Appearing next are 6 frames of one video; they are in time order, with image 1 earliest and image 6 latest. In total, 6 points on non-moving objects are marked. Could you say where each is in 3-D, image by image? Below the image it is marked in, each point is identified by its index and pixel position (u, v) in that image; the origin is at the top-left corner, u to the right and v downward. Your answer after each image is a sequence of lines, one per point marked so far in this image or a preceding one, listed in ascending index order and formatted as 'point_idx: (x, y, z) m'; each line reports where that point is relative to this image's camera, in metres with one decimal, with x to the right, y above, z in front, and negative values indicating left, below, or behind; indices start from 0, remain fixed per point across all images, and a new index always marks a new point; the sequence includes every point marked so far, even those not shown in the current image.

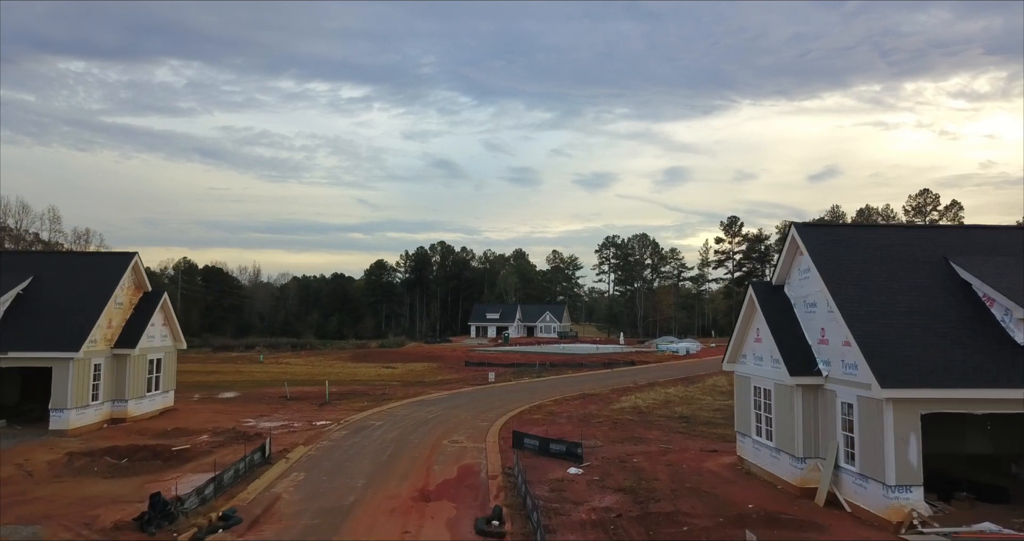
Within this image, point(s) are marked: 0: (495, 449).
0: (-0.5, -4.9, +17.3) m
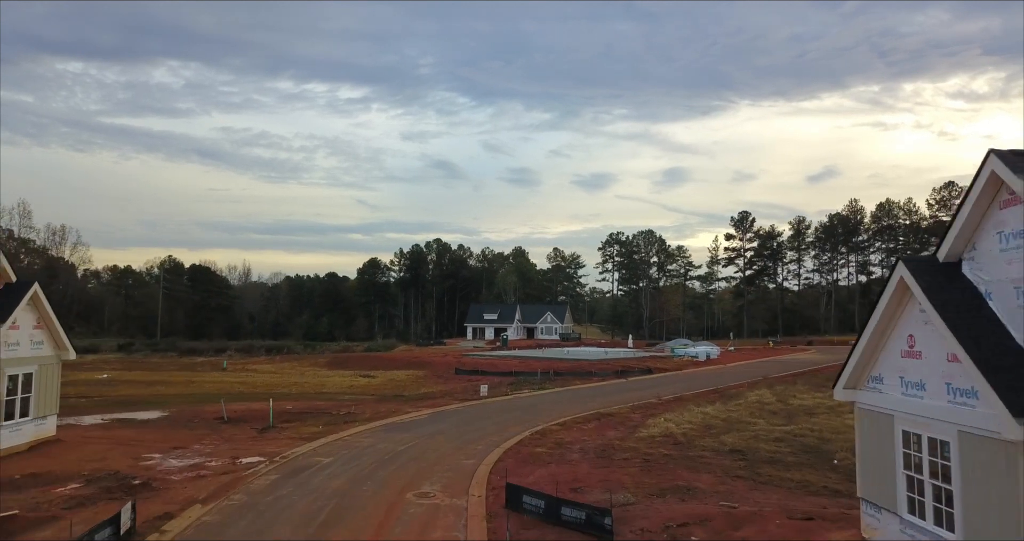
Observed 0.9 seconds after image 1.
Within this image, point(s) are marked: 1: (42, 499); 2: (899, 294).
0: (-0.6, -4.5, +11.9) m
1: (-9.2, -4.4, +12.3) m
2: (+5.1, -0.3, +8.3) m
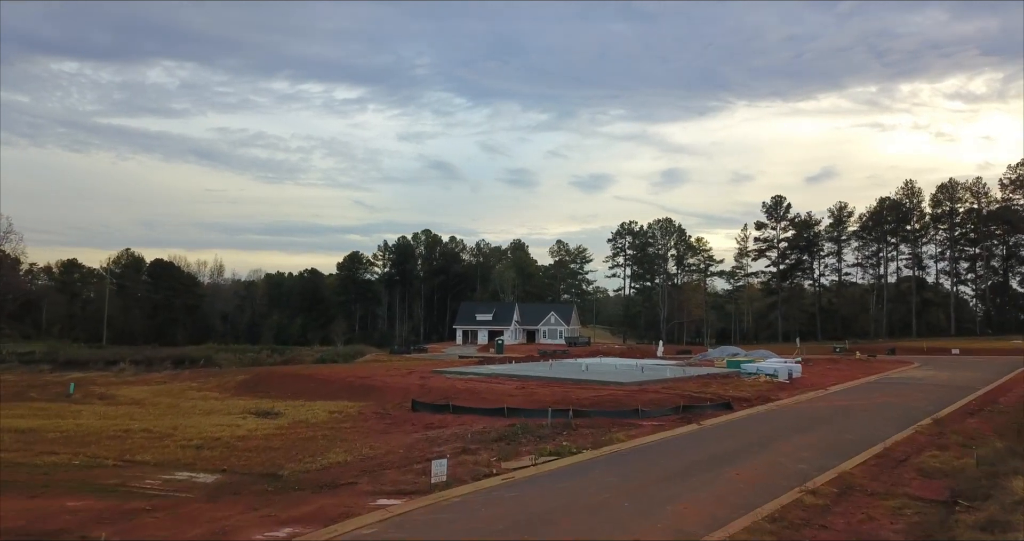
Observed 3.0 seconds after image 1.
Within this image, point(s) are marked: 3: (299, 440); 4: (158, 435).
0: (-0.8, -3.5, -1.6) m
1: (-9.4, -3.4, -1.2) m
2: (+4.9, +0.7, -5.2) m
3: (-6.0, -4.6, +17.4) m
4: (-10.1, -4.6, +17.6) m
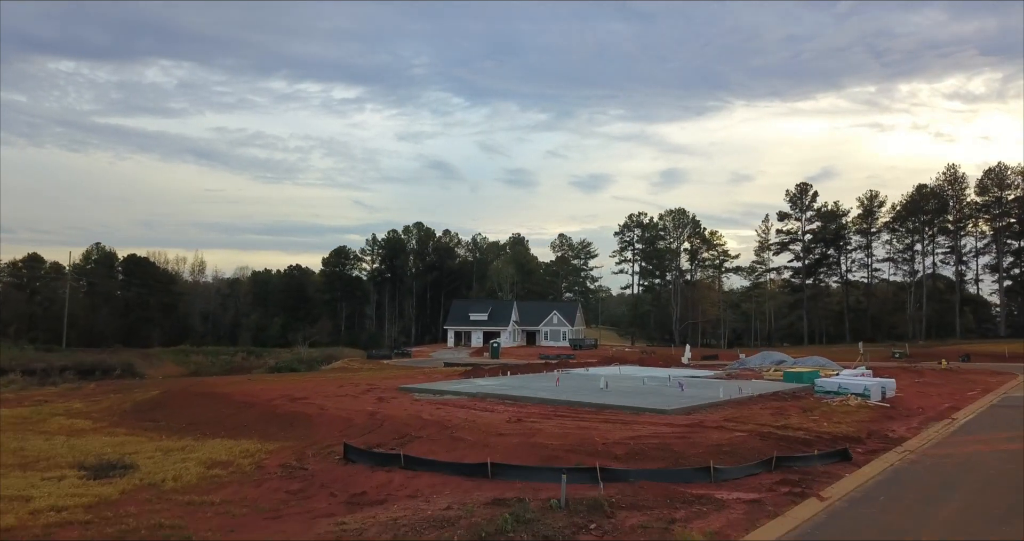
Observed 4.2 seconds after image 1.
0: (-1.0, -2.8, -9.5) m
1: (-9.6, -2.7, -9.2) m
2: (+4.7, +1.4, -13.1) m
3: (-6.2, -4.0, +9.4) m
4: (-10.3, -4.0, +9.7) m
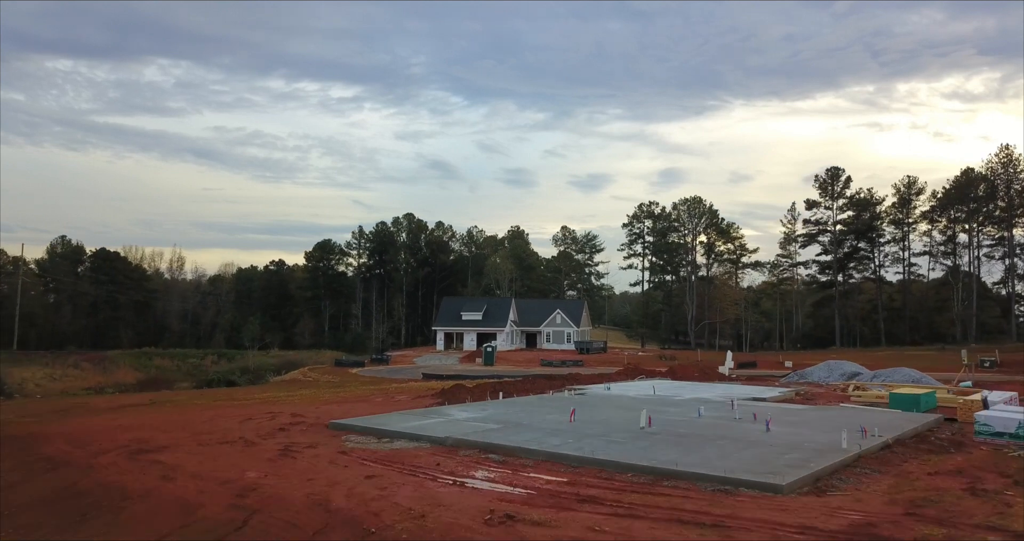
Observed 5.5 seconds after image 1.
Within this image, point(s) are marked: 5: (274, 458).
0: (-1.2, -2.2, -17.5) m
1: (-9.8, -2.1, -17.2) m
2: (+4.5, +2.0, -21.1) m
3: (-6.4, -3.4, +1.4) m
4: (-10.5, -3.4, +1.6) m
5: (-4.6, -3.6, +12.2) m
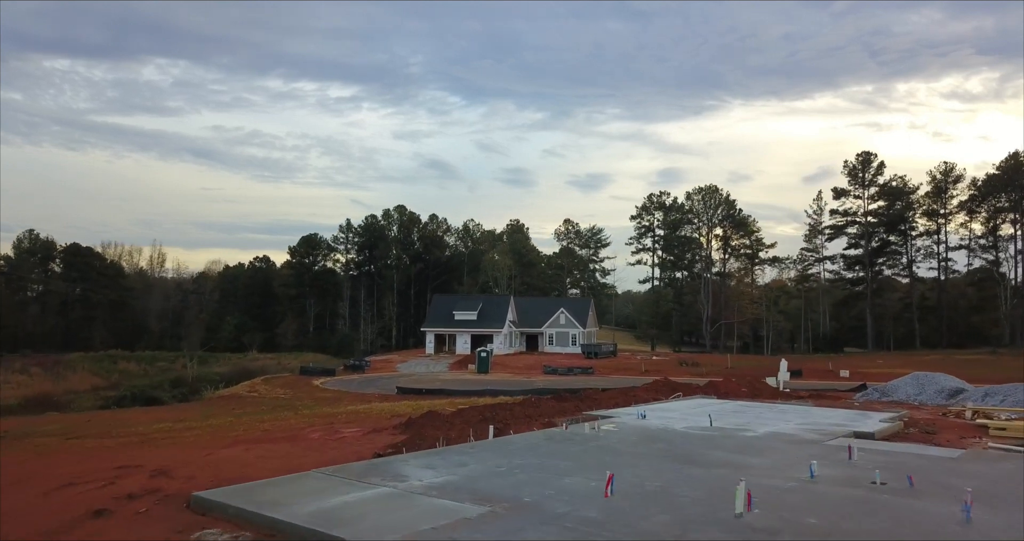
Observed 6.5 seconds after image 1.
0: (-1.2, -1.7, -23.9) m
1: (-9.8, -1.6, -23.6) m
2: (+4.5, +2.5, -27.5) m
3: (-6.5, -2.9, -5.0) m
4: (-10.6, -2.9, -4.8) m
5: (-4.7, -3.1, +5.8) m
